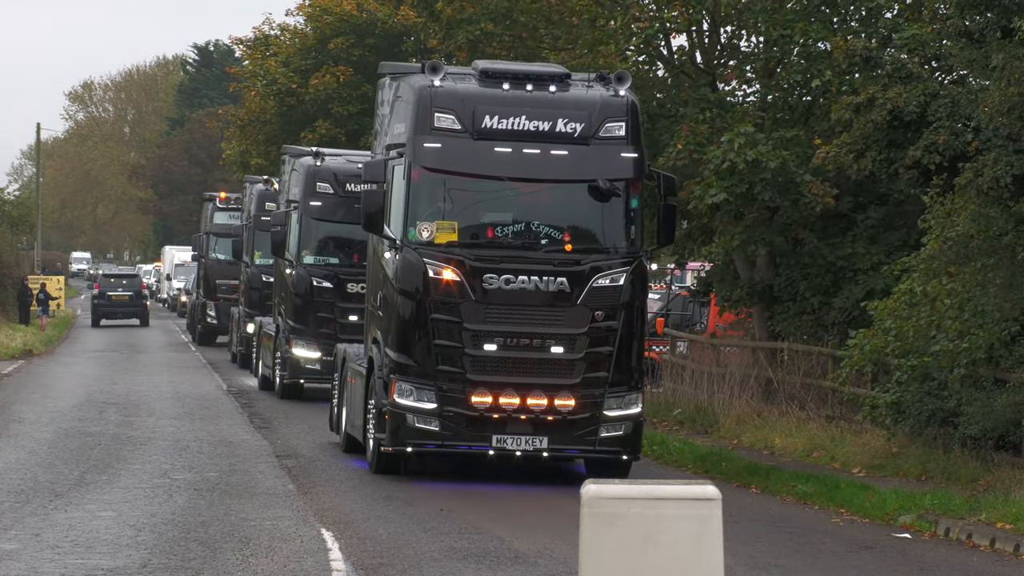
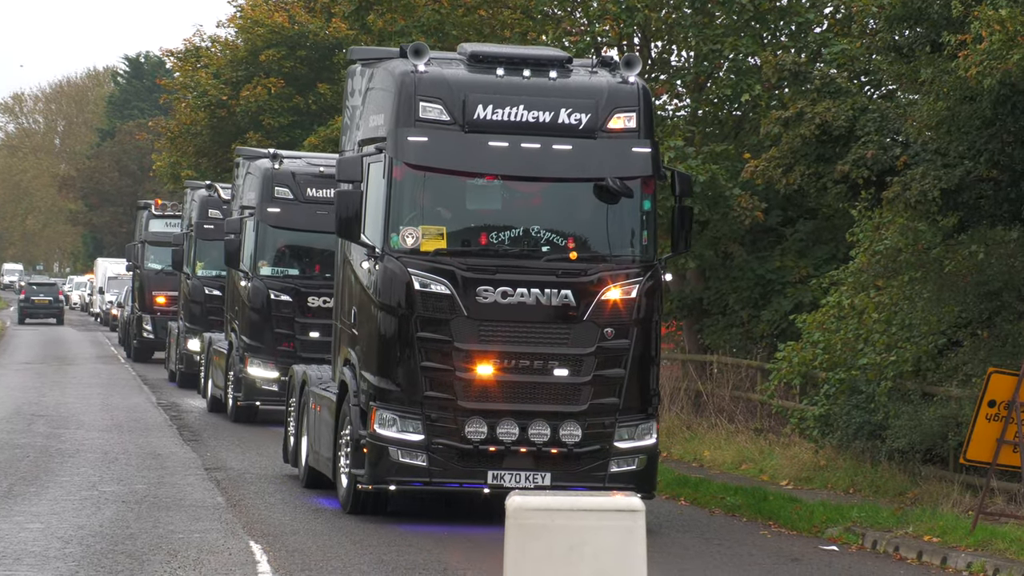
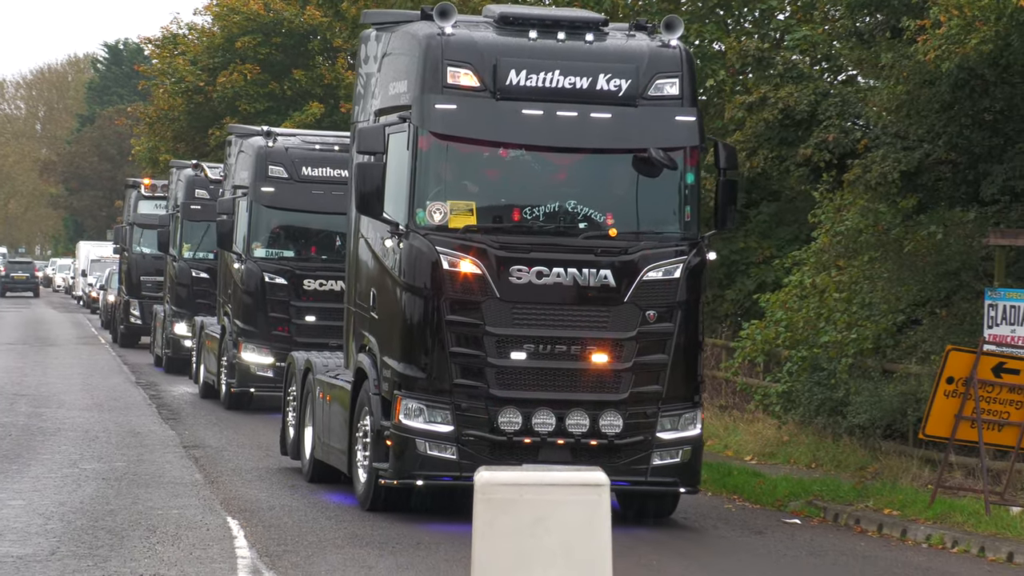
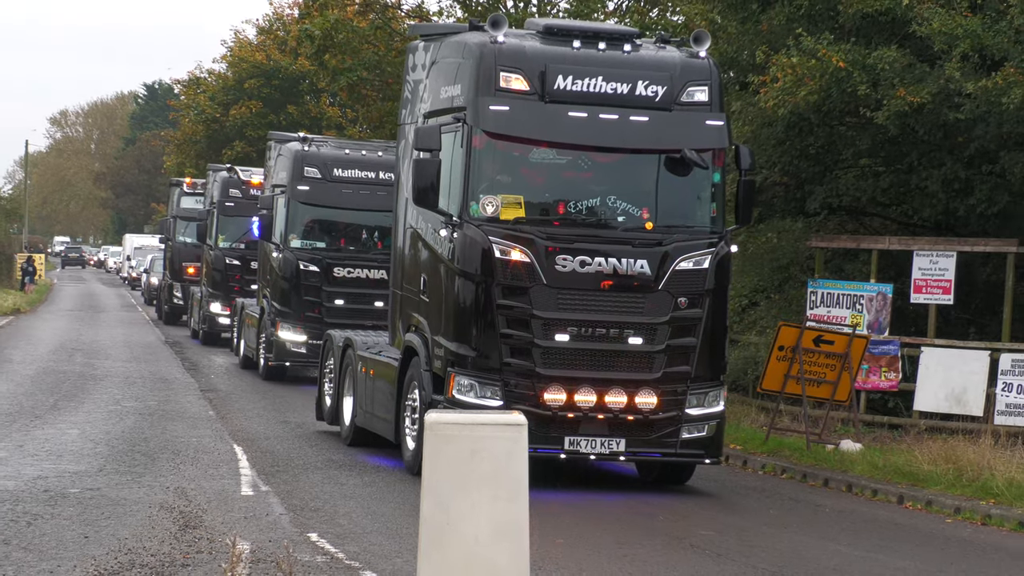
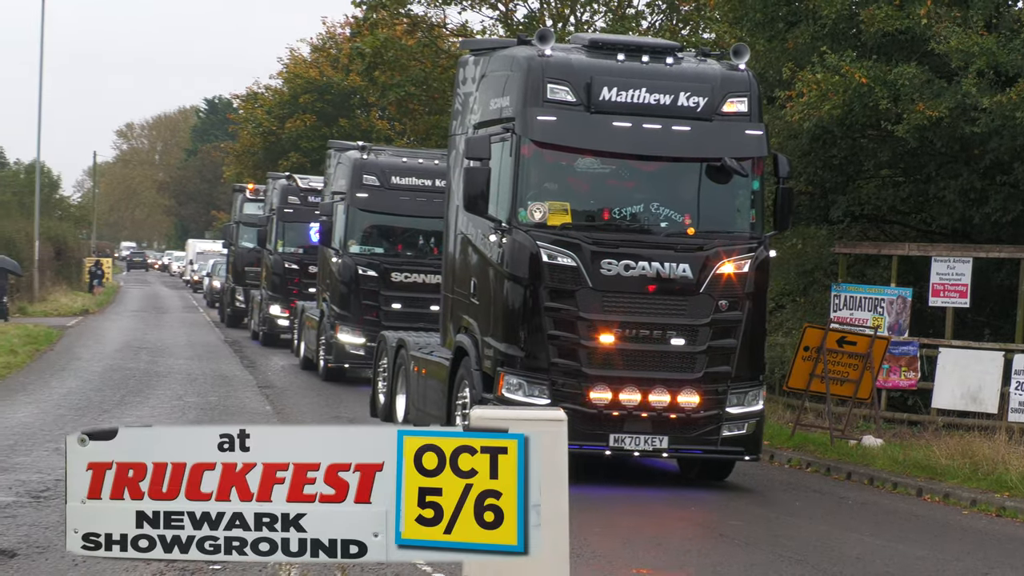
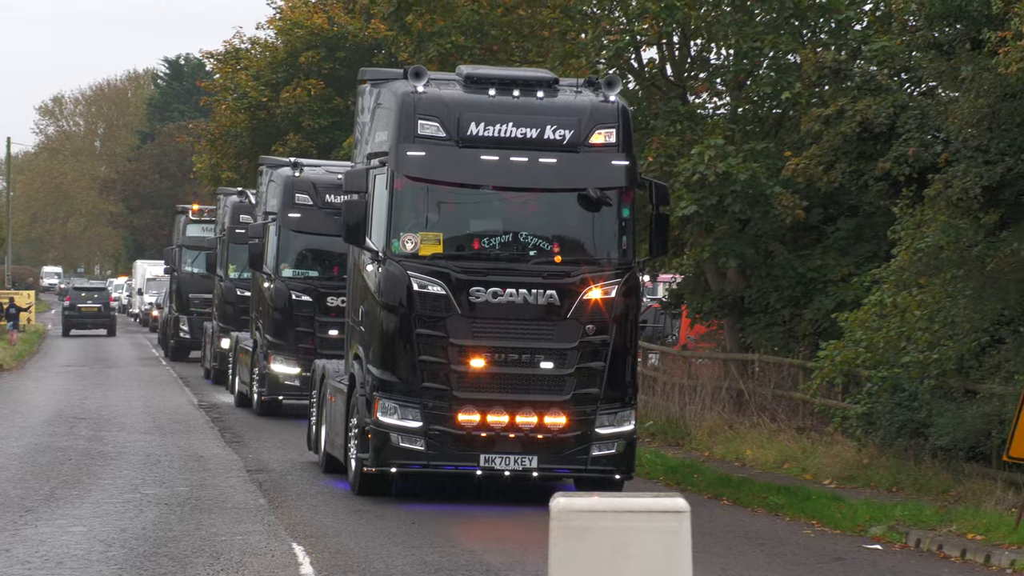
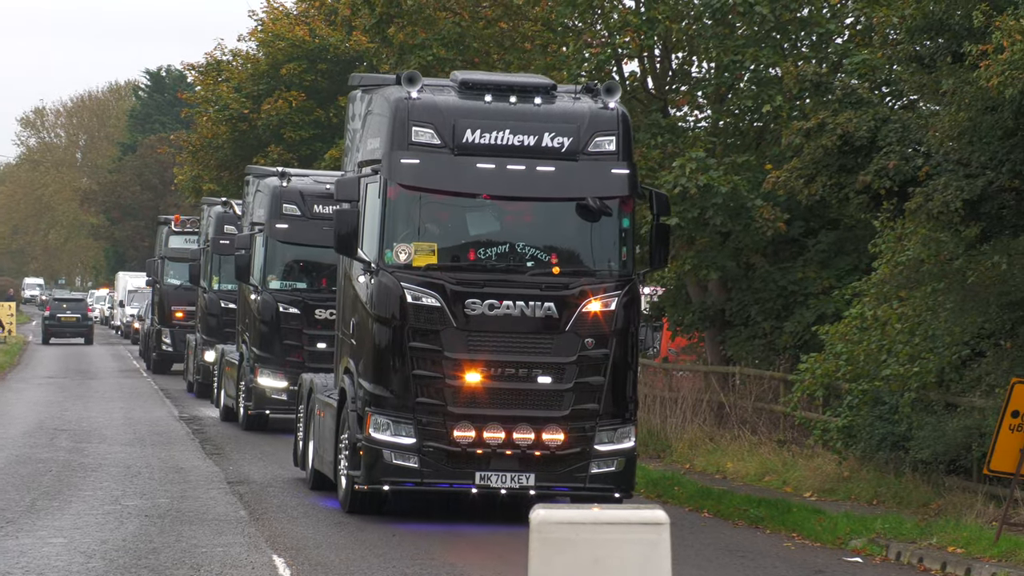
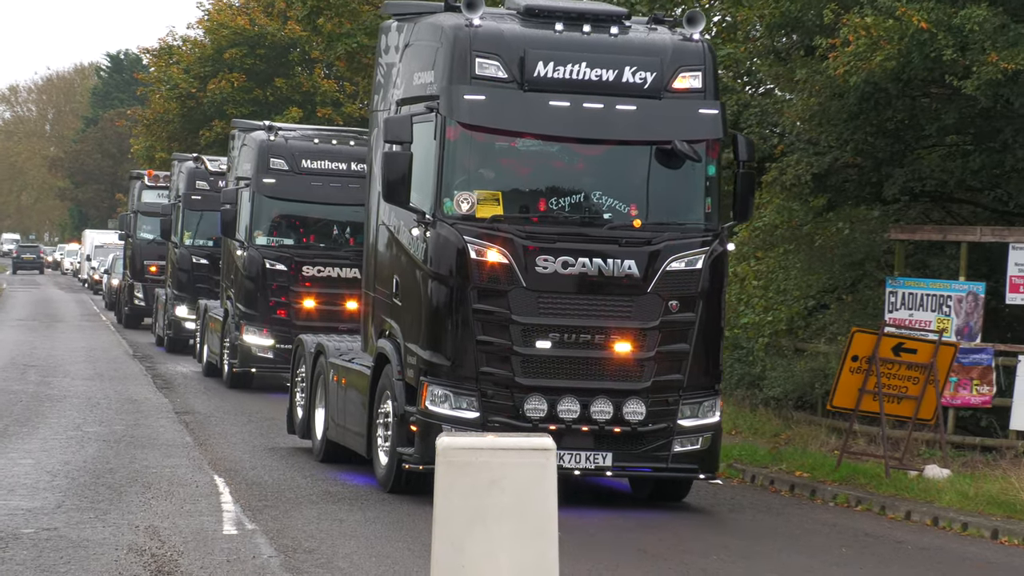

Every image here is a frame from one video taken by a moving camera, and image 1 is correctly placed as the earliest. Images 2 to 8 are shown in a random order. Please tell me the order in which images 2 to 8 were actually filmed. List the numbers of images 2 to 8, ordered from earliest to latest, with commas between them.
6, 7, 2, 3, 8, 4, 5
